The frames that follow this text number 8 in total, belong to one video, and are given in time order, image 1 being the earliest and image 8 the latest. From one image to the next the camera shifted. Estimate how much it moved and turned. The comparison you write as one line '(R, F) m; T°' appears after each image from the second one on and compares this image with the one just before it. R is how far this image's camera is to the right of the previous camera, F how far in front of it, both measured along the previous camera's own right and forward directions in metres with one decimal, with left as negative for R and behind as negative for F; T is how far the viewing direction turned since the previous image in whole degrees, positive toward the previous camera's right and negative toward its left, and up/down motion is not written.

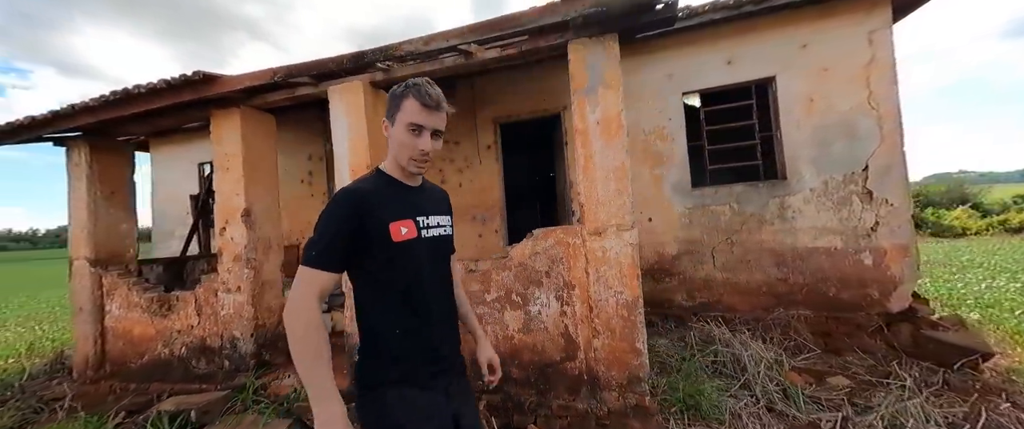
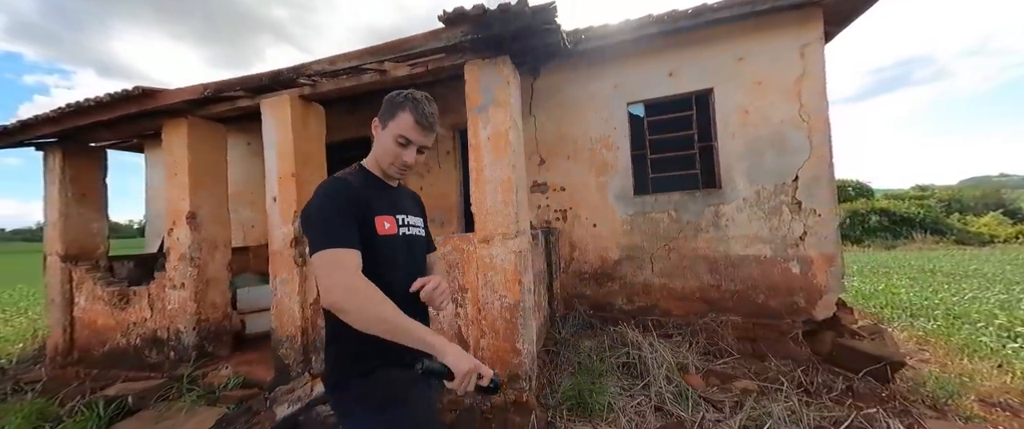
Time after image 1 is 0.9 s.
(+0.9, -0.2) m; -1°
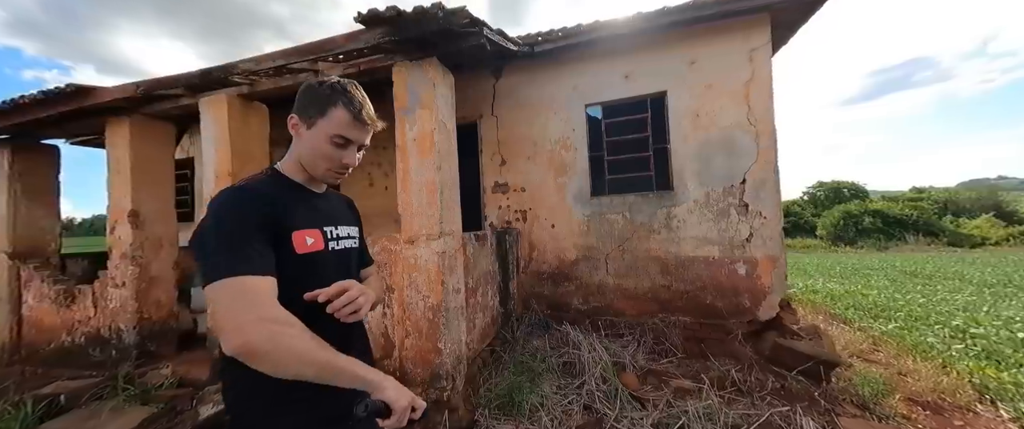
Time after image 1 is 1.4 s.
(+0.6, 0.0) m; +1°
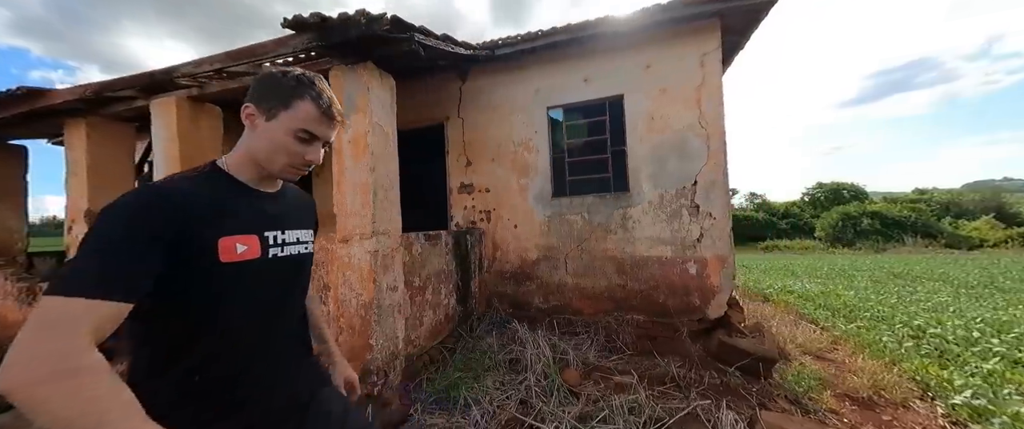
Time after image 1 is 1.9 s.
(+0.6, -0.1) m; 0°
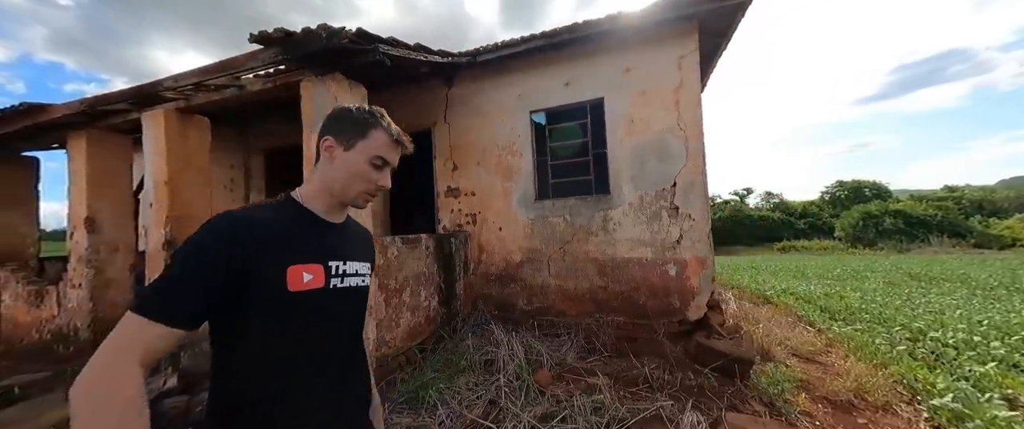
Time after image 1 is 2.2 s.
(+0.4, -0.1) m; -2°
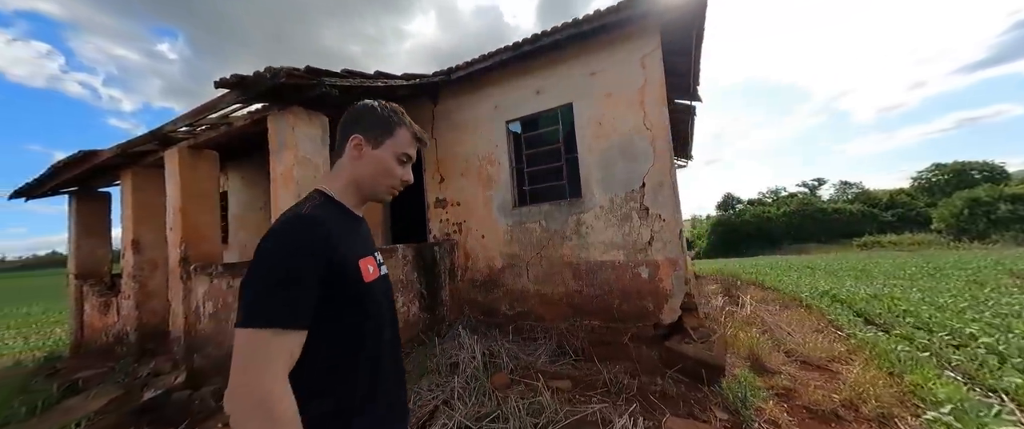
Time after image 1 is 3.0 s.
(+0.9, -0.1) m; -7°
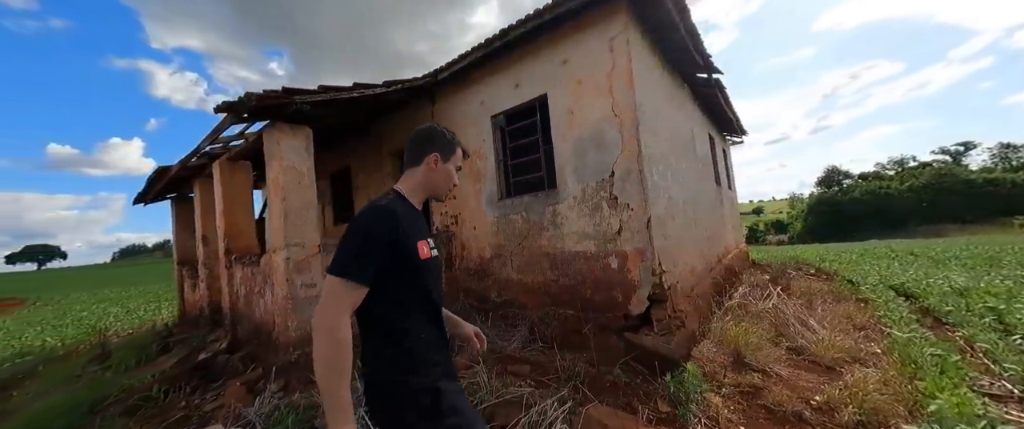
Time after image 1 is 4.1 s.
(+1.1, -0.1) m; -10°
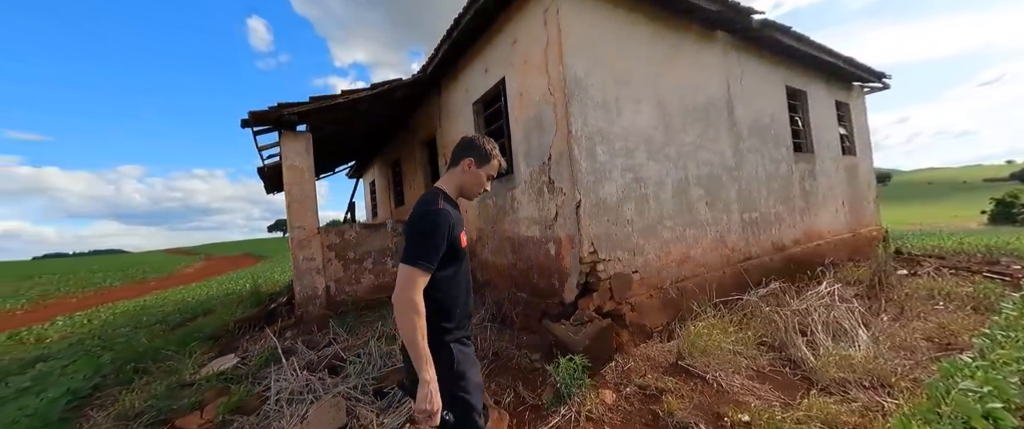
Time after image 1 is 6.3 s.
(+2.0, +0.2) m; -18°
